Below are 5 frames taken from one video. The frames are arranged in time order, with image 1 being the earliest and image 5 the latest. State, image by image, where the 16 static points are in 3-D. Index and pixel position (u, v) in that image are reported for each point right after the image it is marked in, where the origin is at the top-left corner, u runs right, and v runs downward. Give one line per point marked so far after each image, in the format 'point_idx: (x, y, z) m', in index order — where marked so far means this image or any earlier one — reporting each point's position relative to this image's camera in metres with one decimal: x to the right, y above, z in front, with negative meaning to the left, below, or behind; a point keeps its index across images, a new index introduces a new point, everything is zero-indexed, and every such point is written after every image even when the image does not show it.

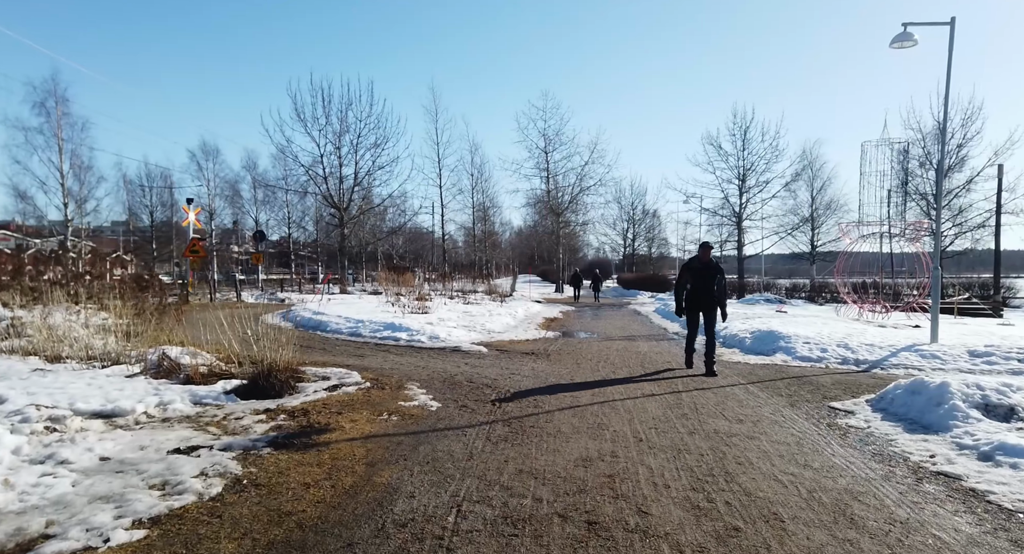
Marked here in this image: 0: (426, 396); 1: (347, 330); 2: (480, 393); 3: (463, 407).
0: (-1.0, -1.4, +8.0) m
1: (-4.0, -1.3, +16.1) m
2: (-0.4, -1.4, +8.3) m
3: (-0.5, -1.4, +7.4) m
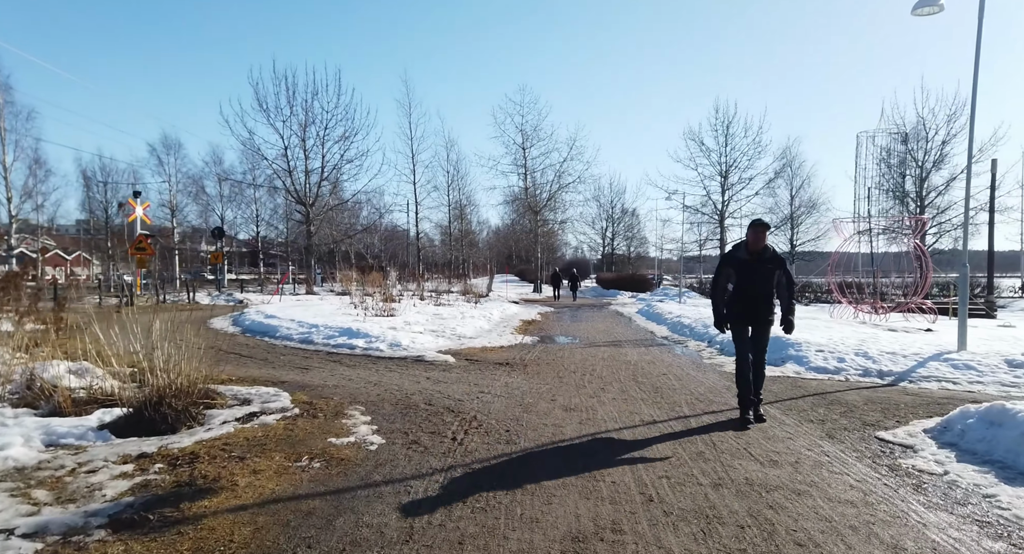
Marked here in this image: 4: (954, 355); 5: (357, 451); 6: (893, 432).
0: (-1.3, -1.4, +6.3) m
1: (-4.5, -1.2, +14.2) m
2: (-0.7, -1.4, +6.6) m
3: (-0.8, -1.4, +5.7) m
4: (+6.7, -1.2, +10.3) m
5: (-1.2, -1.4, +5.4) m
6: (+3.5, -1.4, +6.1) m
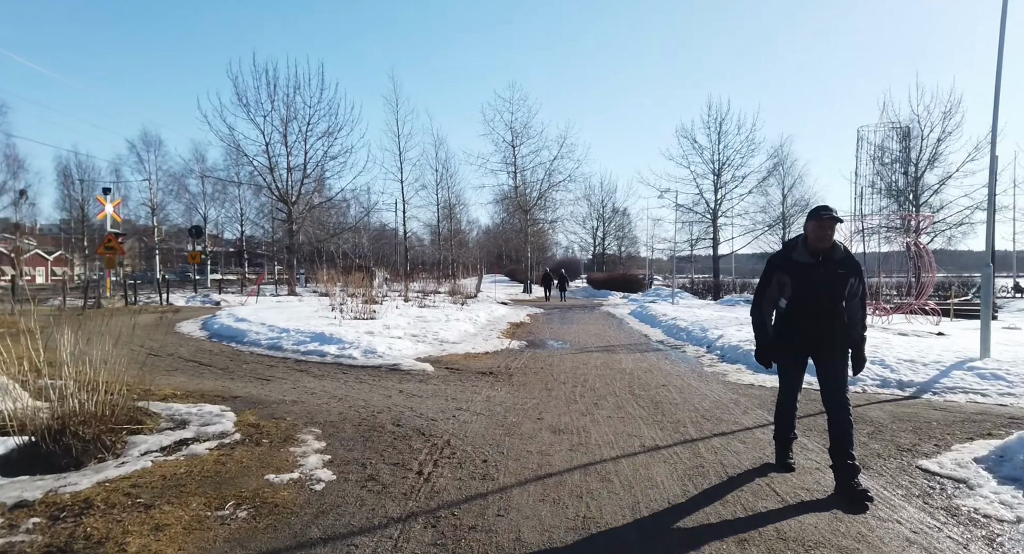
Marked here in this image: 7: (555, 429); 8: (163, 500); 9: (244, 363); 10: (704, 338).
0: (-1.5, -1.4, +5.3) m
1: (-4.8, -1.3, +13.2) m
2: (-0.9, -1.4, +5.6) m
3: (-1.0, -1.4, +4.7) m
4: (+6.5, -1.2, +9.5) m
5: (-1.4, -1.4, +4.4) m
6: (+3.3, -1.4, +5.2) m
7: (+0.4, -1.4, +6.4) m
8: (-2.1, -1.4, +4.1) m
9: (-4.5, -1.4, +11.3) m
10: (+4.0, -1.3, +14.0) m
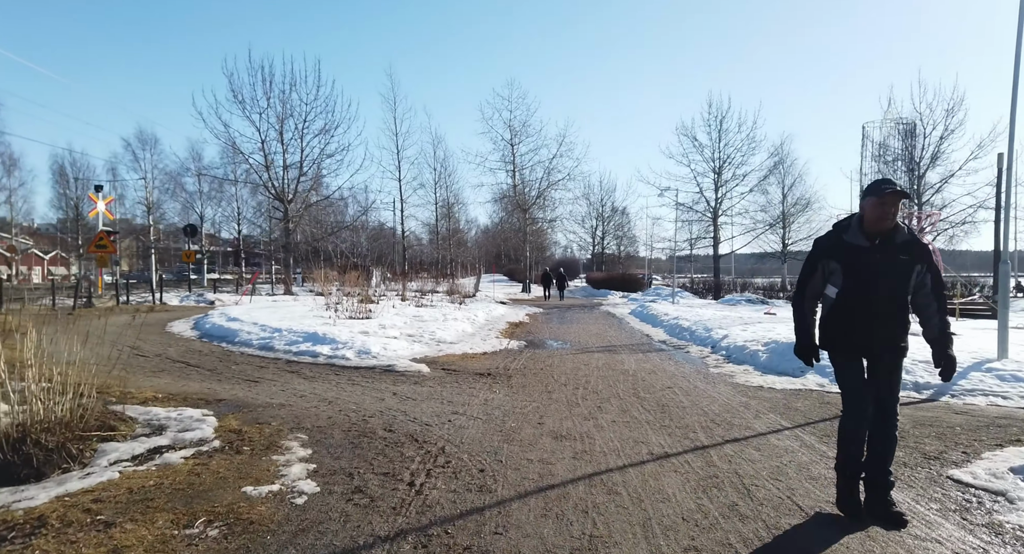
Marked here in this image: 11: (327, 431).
0: (-1.5, -1.4, +4.9) m
1: (-4.8, -1.2, +12.8) m
2: (-0.9, -1.4, +5.3) m
3: (-1.0, -1.4, +4.3) m
4: (+6.5, -1.2, +9.1) m
5: (-1.4, -1.4, +4.0) m
6: (+3.3, -1.4, +4.9) m
7: (+0.4, -1.4, +6.0) m
8: (-2.1, -1.3, +3.7) m
9: (-4.5, -1.4, +10.9) m
10: (+4.0, -1.2, +13.7) m
11: (-1.7, -1.4, +6.1) m
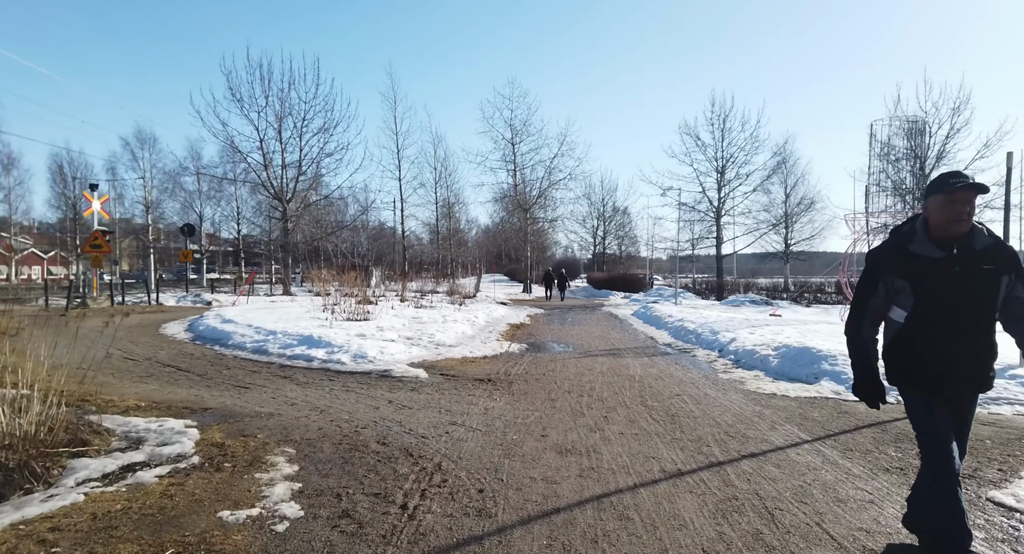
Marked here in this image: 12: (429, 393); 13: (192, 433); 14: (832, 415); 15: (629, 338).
0: (-1.5, -1.4, +4.5) m
1: (-4.8, -1.2, +12.5) m
2: (-0.9, -1.4, +4.9) m
3: (-1.0, -1.4, +4.0) m
4: (+6.5, -1.2, +8.7) m
5: (-1.4, -1.4, +3.6) m
6: (+3.3, -1.4, +4.5) m
7: (+0.4, -1.4, +5.6) m
8: (-2.1, -1.3, +3.4) m
9: (-4.5, -1.4, +10.5) m
10: (+4.0, -1.3, +13.3) m
11: (-1.6, -1.4, +5.7) m
12: (-1.0, -1.4, +8.3) m
13: (-2.7, -1.3, +5.7) m
14: (+3.4, -1.4, +7.1) m
15: (+2.8, -1.4, +16.1) m
